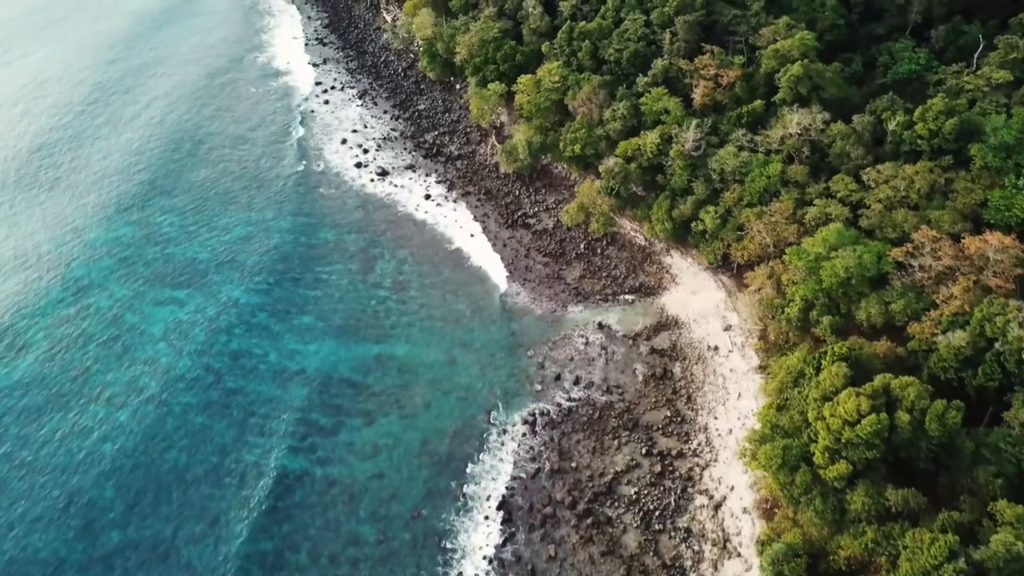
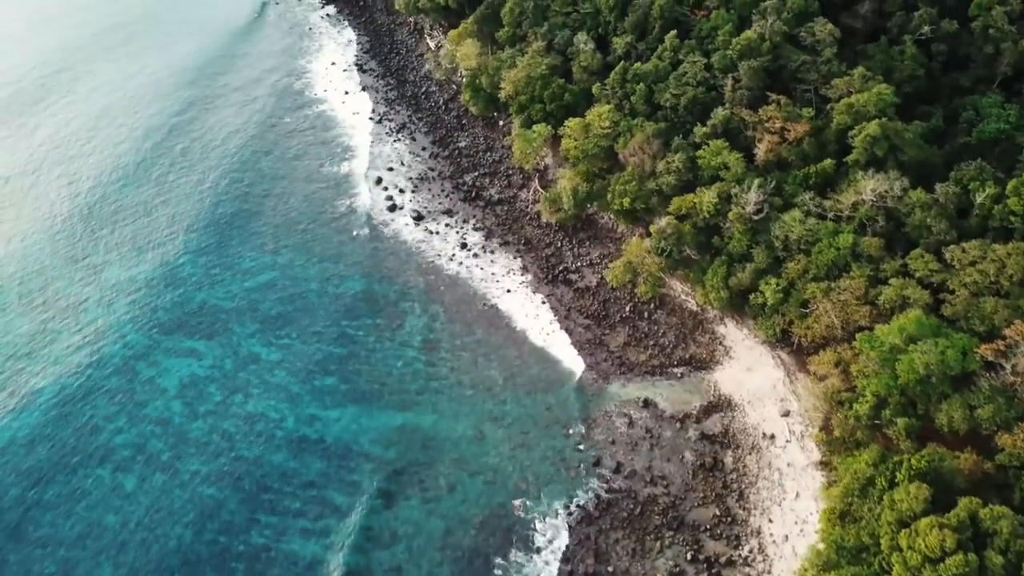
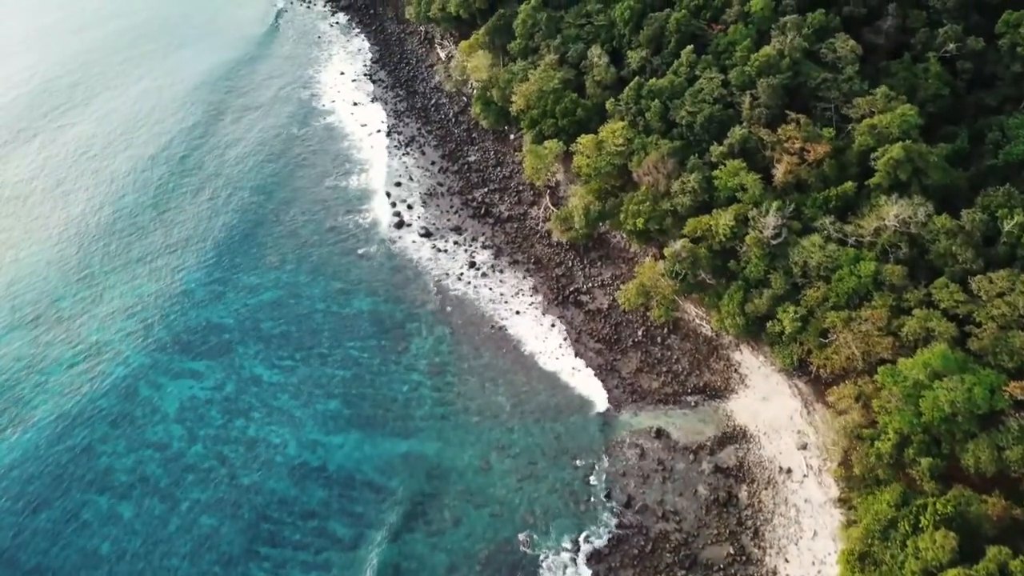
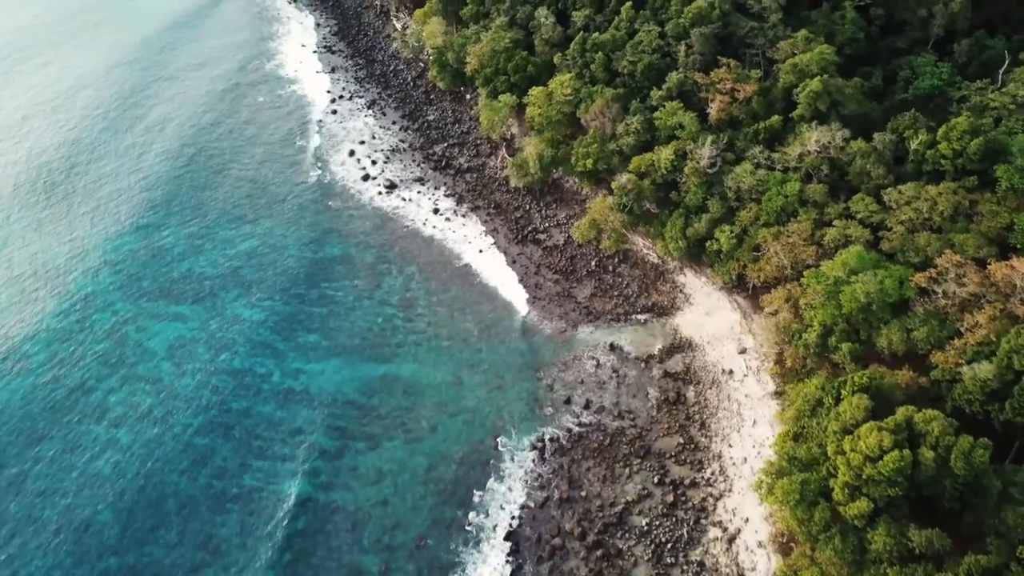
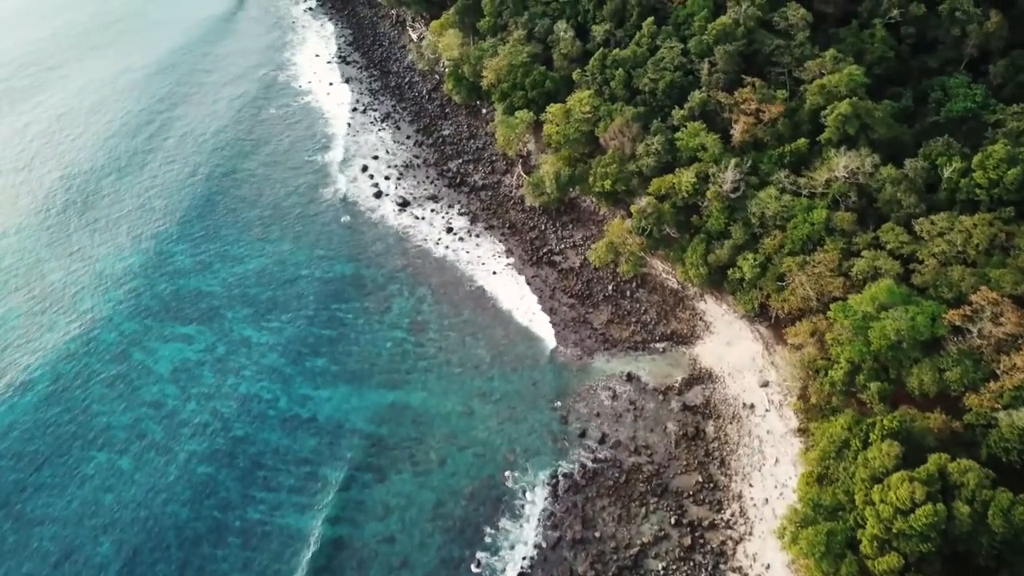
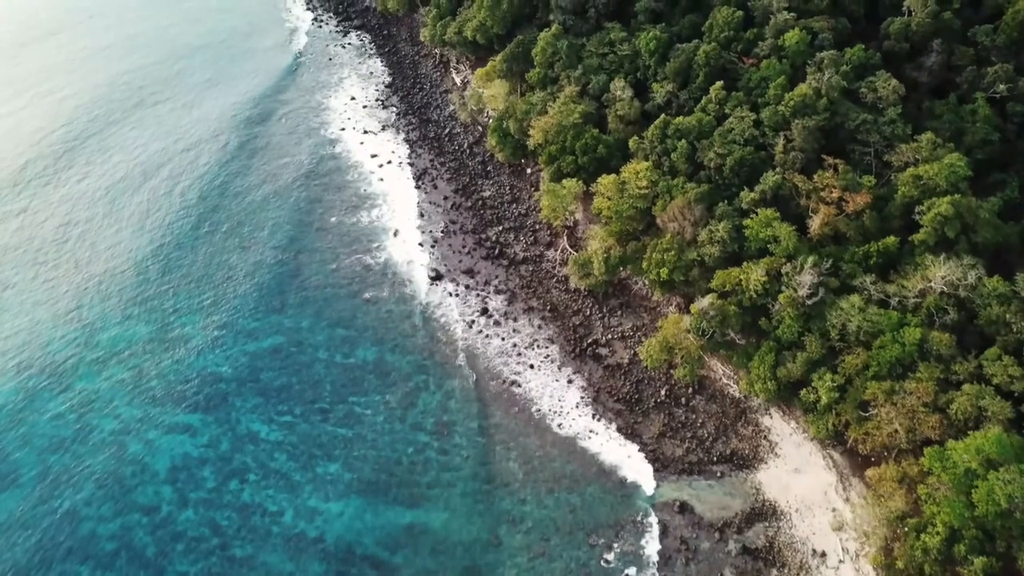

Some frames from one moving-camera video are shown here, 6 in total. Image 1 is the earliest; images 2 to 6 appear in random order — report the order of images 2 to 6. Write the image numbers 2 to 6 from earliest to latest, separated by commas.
4, 5, 2, 3, 6
